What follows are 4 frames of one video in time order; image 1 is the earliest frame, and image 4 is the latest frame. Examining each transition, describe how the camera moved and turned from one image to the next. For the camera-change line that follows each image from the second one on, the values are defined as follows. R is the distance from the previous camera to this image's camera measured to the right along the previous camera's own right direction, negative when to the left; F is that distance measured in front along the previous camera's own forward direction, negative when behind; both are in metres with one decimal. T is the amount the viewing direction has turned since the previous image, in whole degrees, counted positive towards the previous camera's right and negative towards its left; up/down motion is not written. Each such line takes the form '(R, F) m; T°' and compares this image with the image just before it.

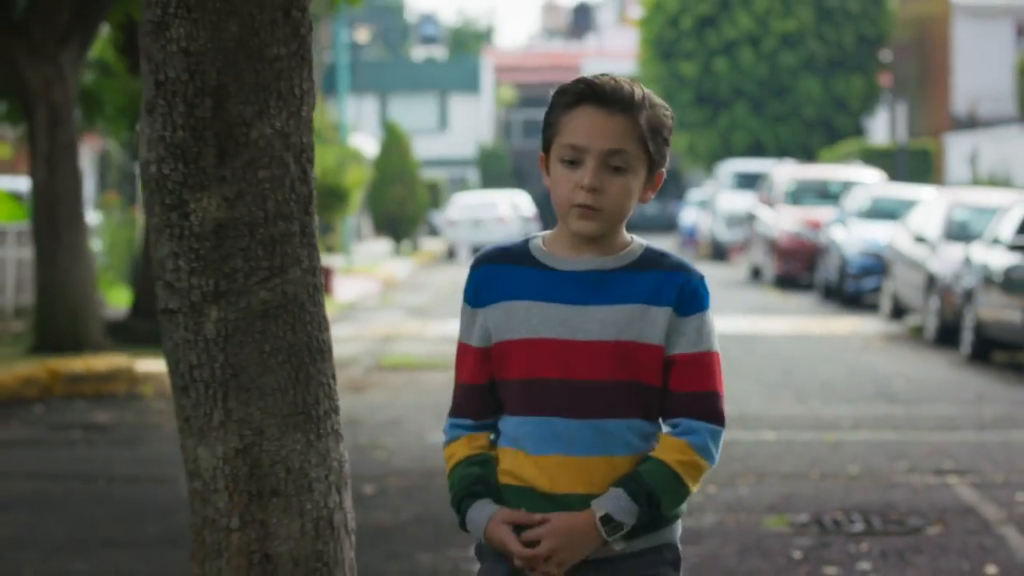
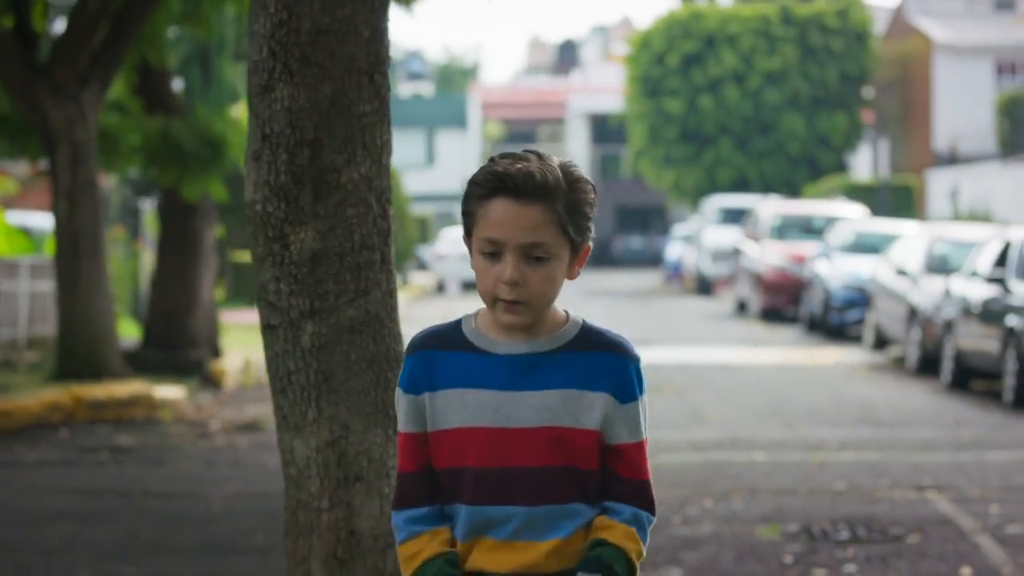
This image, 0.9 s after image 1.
(-0.1, -0.6) m; +1°
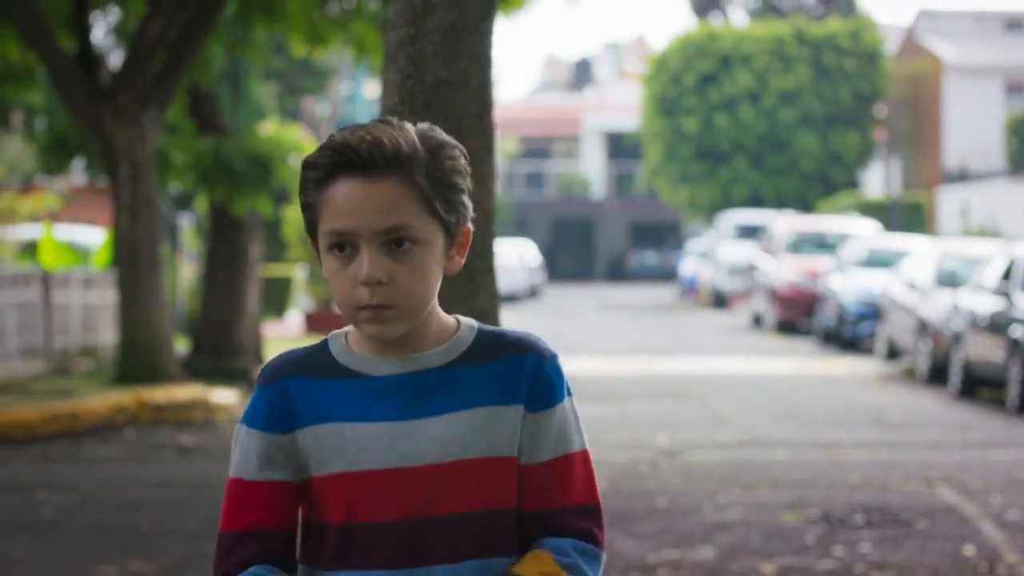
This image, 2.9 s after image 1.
(-0.2, -0.9) m; 0°
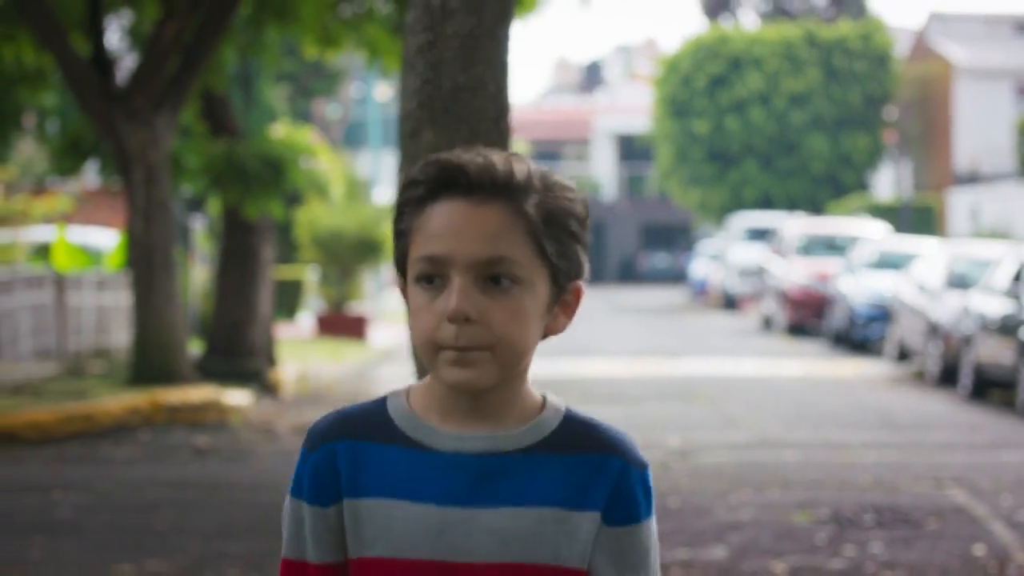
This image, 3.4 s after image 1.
(0.0, -0.1) m; 0°
